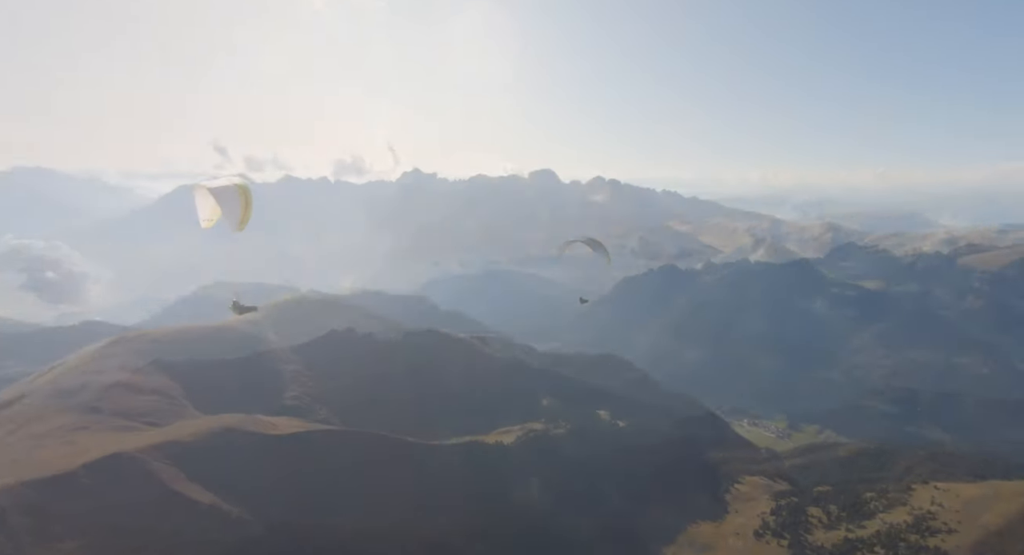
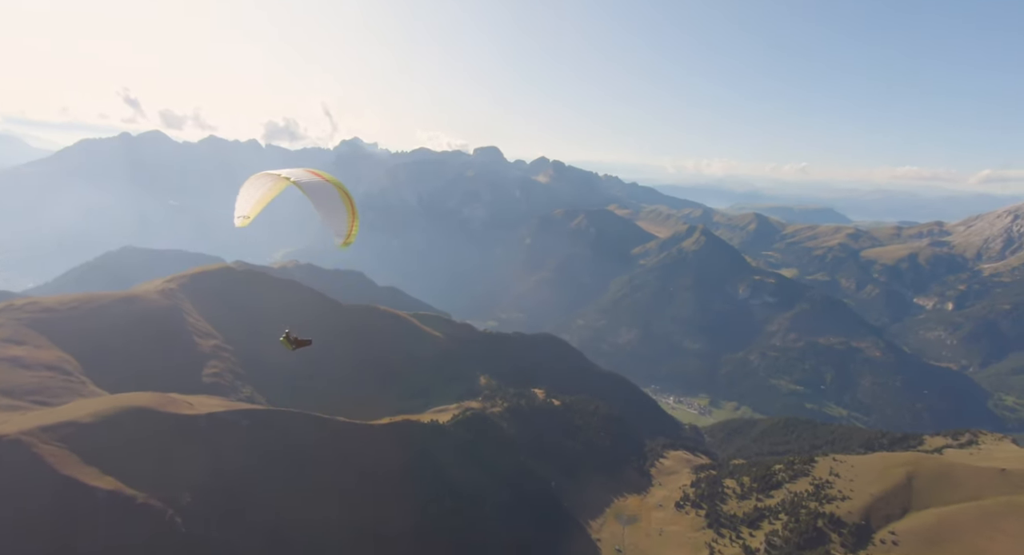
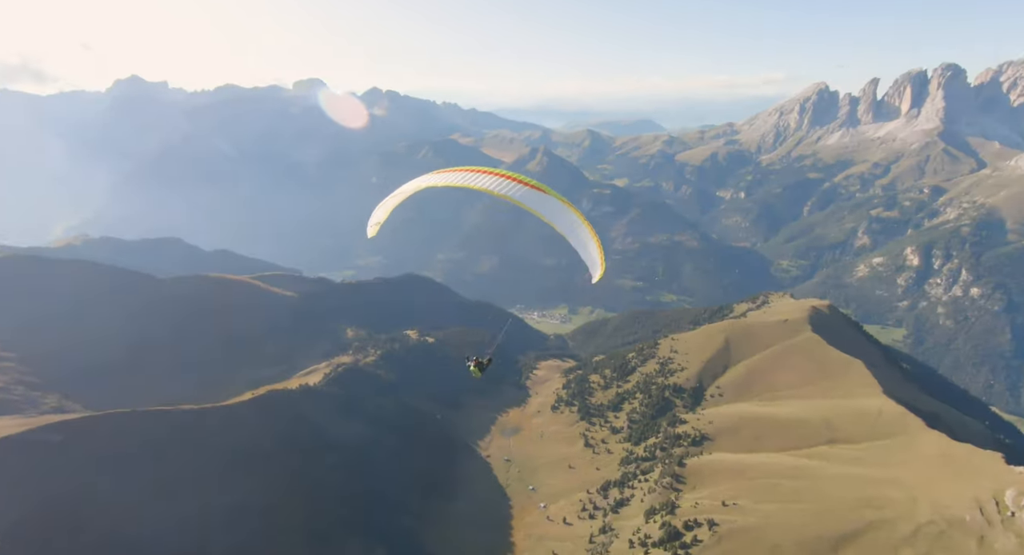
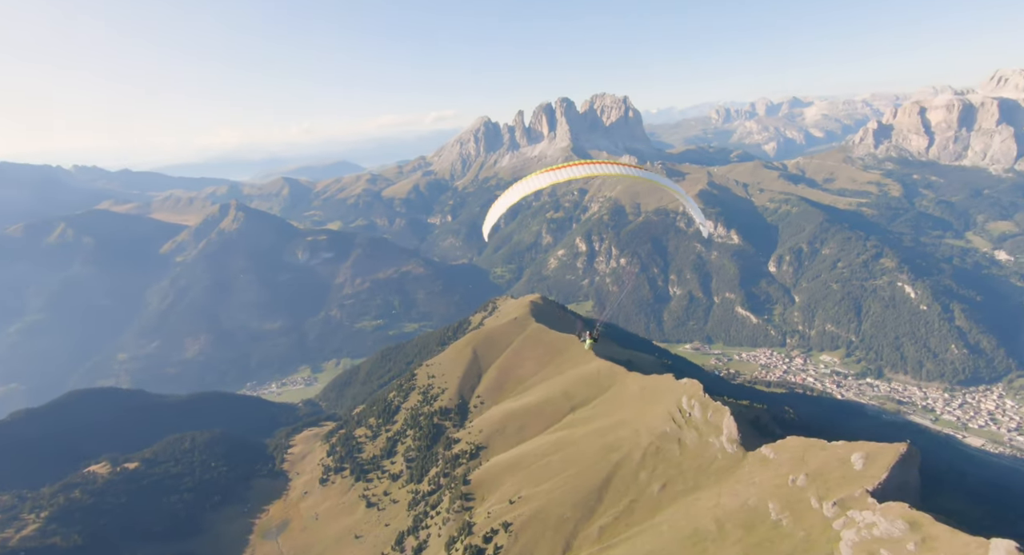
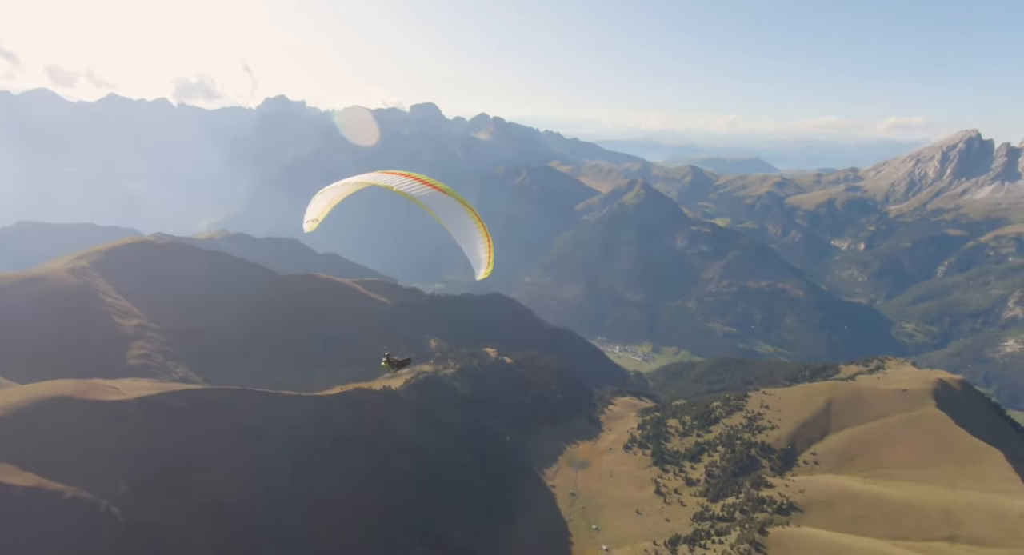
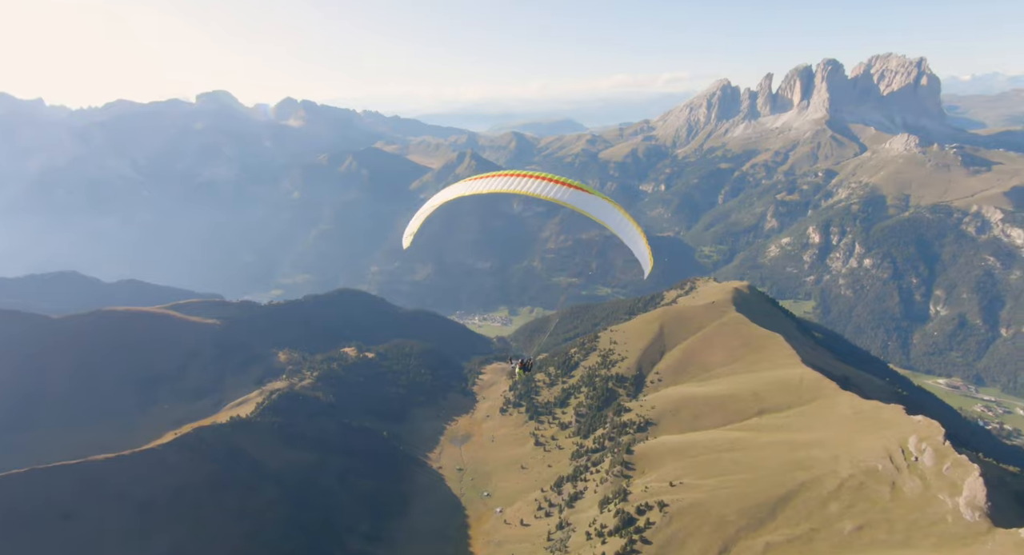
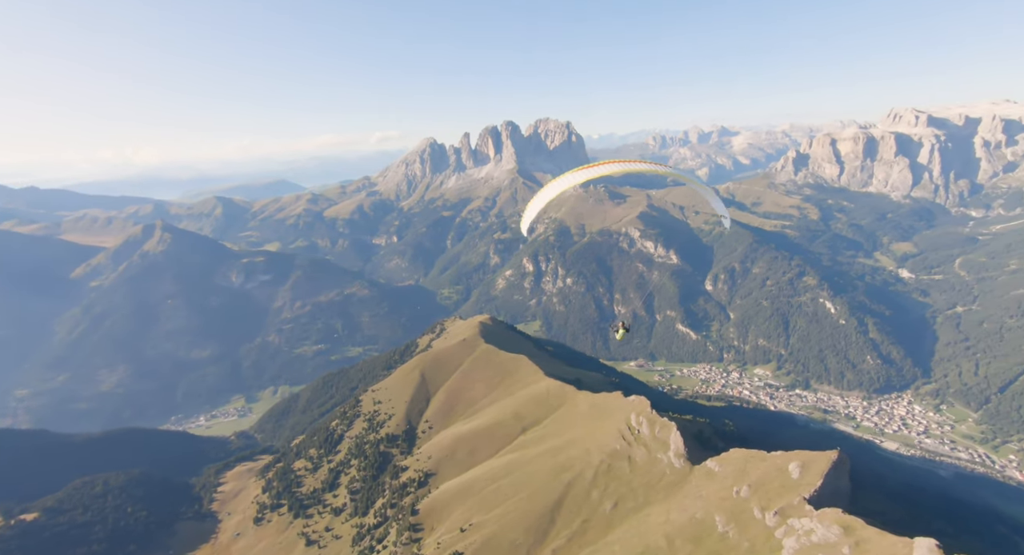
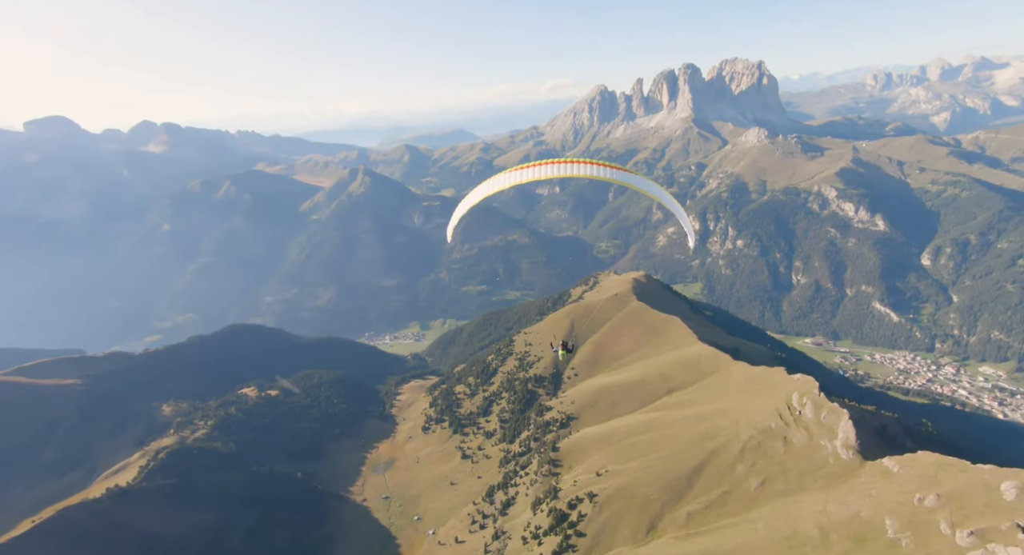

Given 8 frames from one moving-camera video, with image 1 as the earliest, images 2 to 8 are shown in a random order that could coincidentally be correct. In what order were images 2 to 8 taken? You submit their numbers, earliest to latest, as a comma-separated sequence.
2, 5, 3, 6, 8, 4, 7
